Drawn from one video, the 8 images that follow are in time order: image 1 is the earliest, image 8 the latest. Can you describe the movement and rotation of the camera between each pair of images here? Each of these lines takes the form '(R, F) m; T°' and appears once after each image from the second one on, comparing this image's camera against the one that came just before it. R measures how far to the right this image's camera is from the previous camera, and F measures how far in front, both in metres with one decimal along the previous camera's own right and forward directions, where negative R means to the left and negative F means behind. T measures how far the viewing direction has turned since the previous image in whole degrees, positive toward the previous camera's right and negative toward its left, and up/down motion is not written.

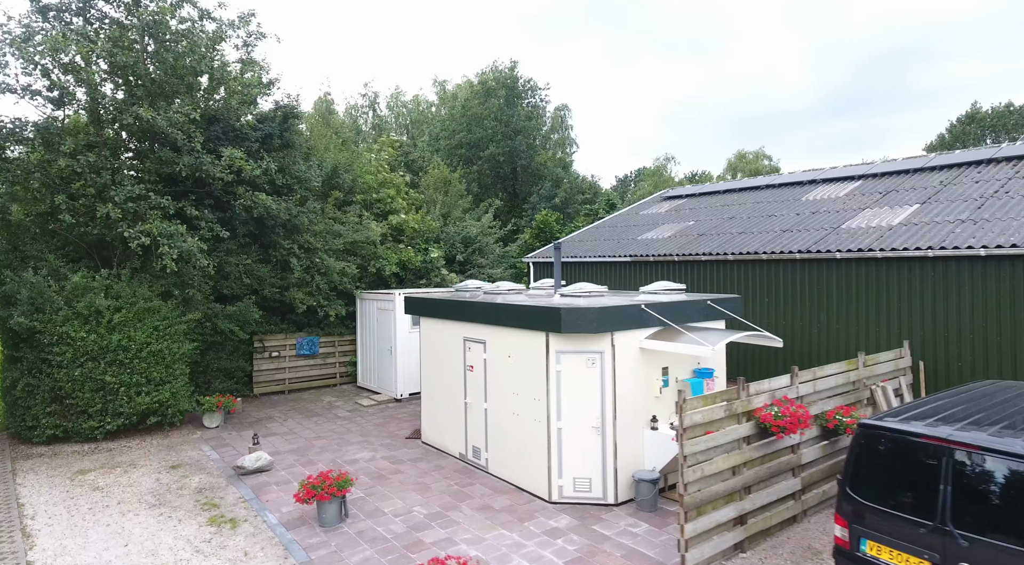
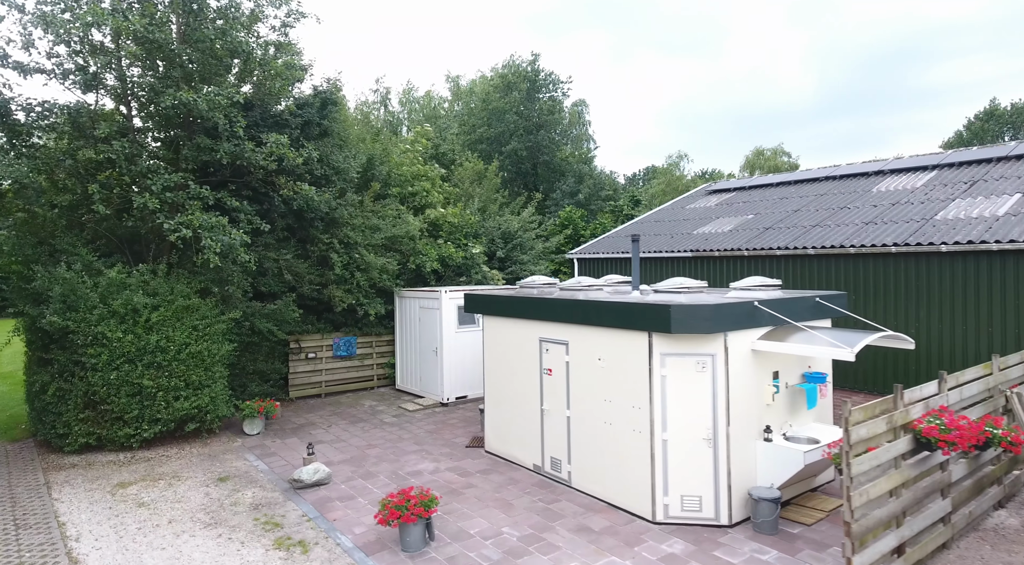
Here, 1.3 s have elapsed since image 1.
(-1.0, +0.8) m; 0°
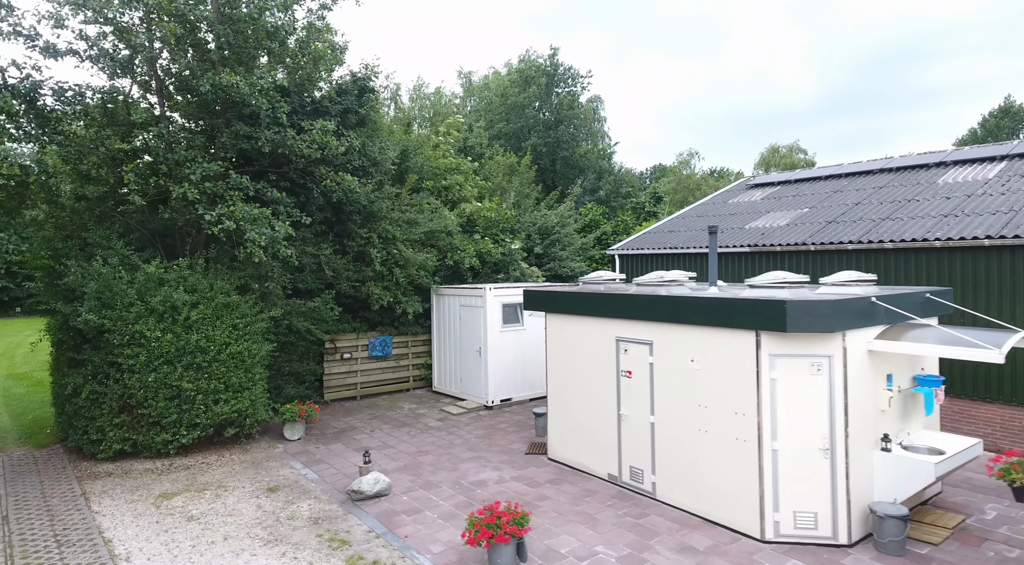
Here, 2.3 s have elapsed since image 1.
(-0.8, +0.6) m; 0°
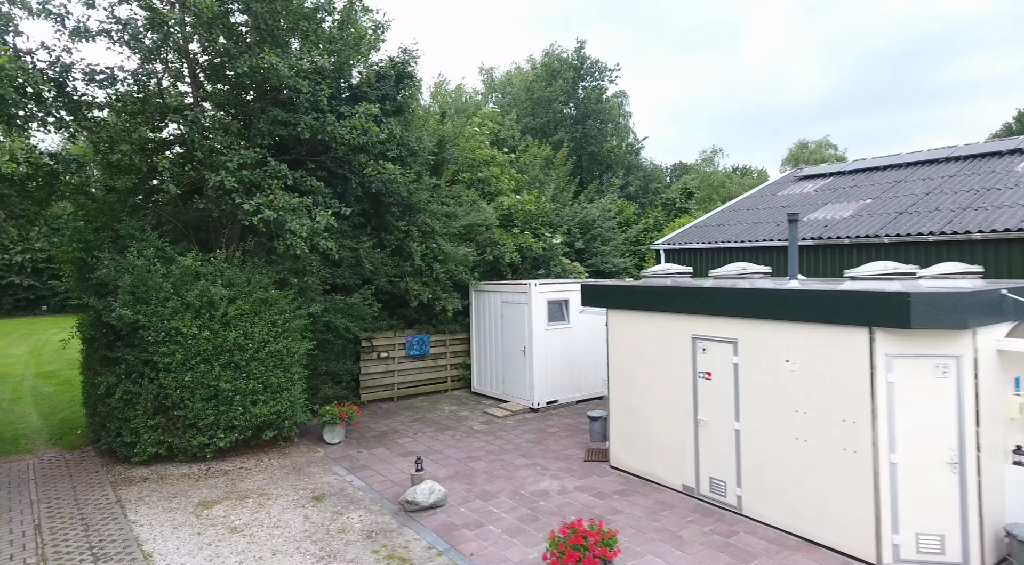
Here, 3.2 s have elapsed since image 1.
(-0.5, +0.6) m; -1°
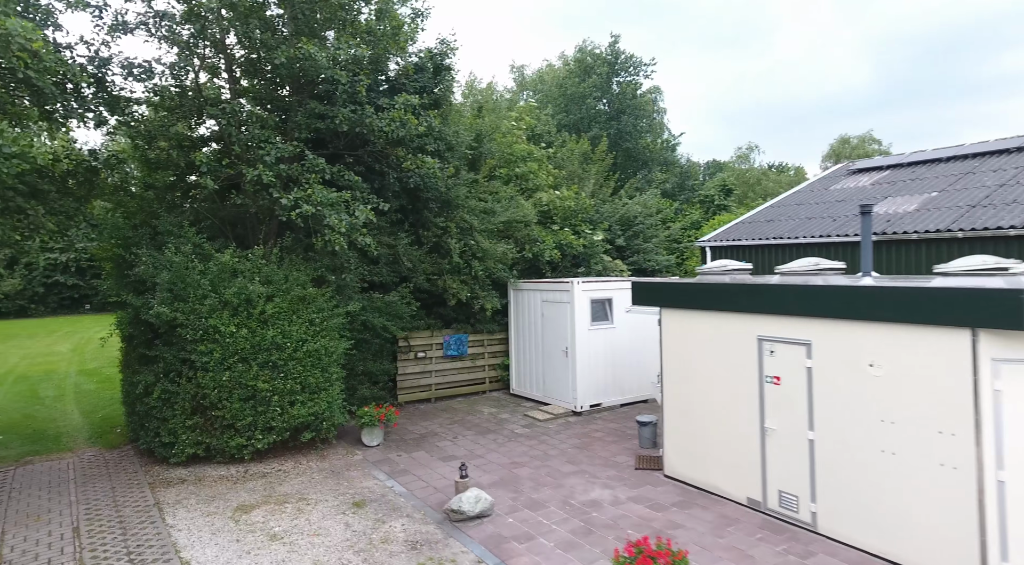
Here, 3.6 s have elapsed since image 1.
(-0.2, +0.4) m; -3°
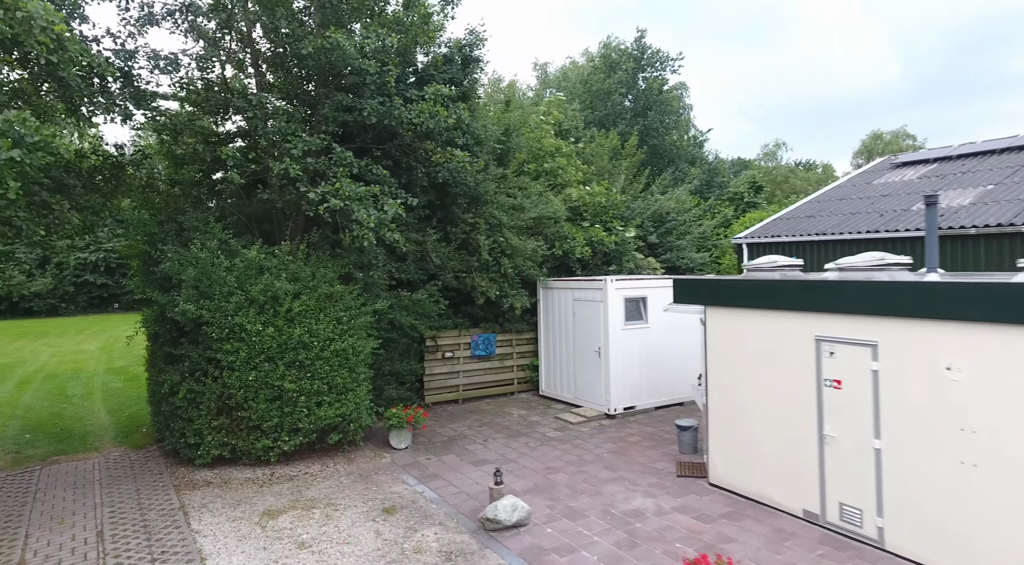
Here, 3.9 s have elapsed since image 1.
(-0.2, +0.3) m; -2°
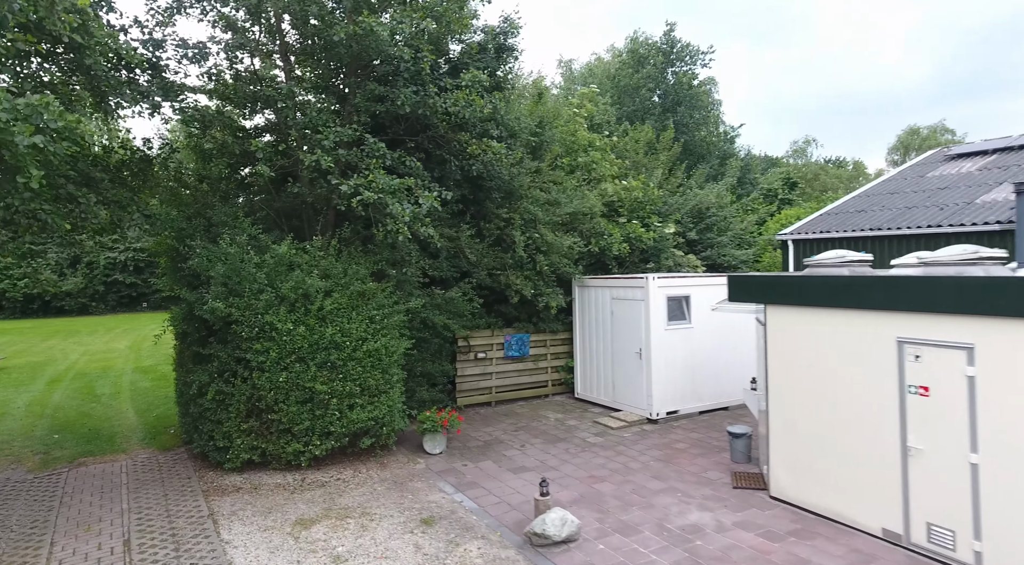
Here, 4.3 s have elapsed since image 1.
(-0.2, +0.4) m; -2°
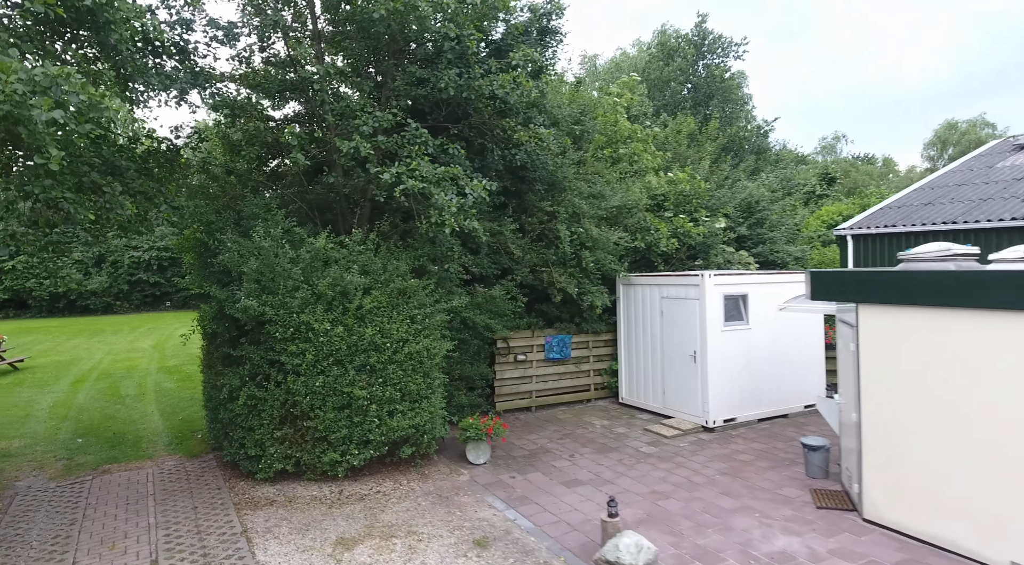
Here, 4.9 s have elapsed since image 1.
(-0.4, +0.6) m; -2°
